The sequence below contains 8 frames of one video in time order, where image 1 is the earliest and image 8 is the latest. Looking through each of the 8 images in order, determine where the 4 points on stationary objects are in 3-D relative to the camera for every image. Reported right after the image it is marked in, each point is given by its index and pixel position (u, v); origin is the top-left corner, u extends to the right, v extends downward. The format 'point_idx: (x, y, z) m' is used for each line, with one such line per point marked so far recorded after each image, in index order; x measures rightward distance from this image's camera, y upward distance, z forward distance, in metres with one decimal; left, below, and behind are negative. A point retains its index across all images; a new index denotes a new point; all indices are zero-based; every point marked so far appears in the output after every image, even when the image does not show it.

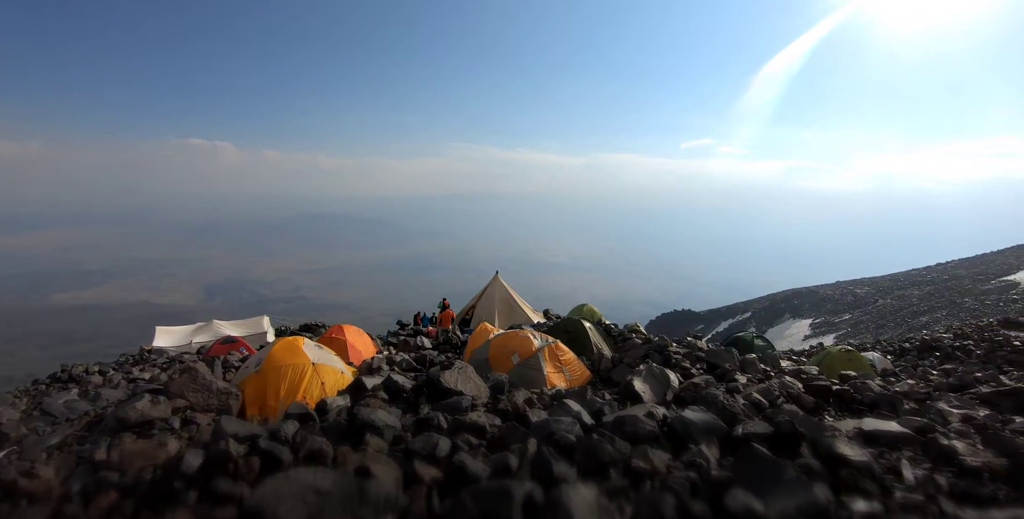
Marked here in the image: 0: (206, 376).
0: (-4.3, -1.6, +7.1) m
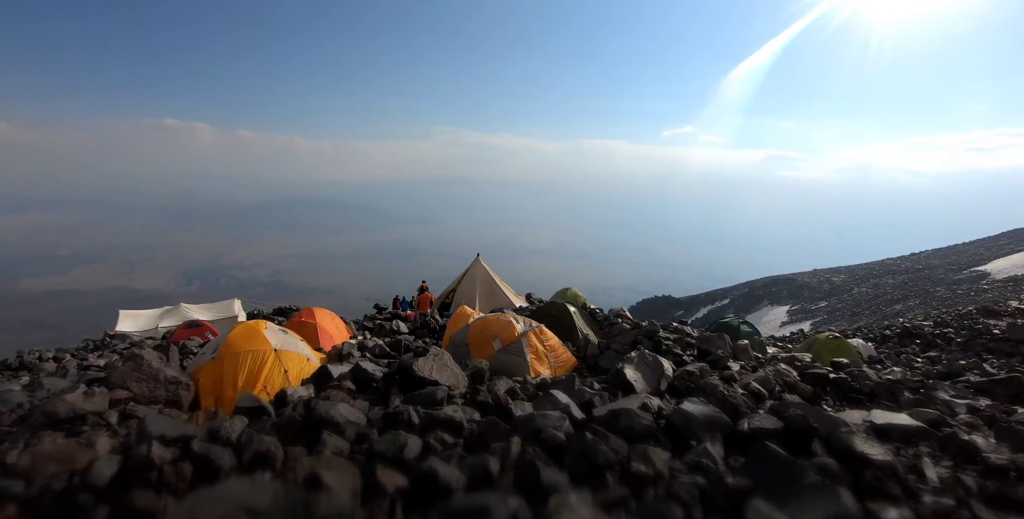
0: (-4.5, -1.3, +6.3) m
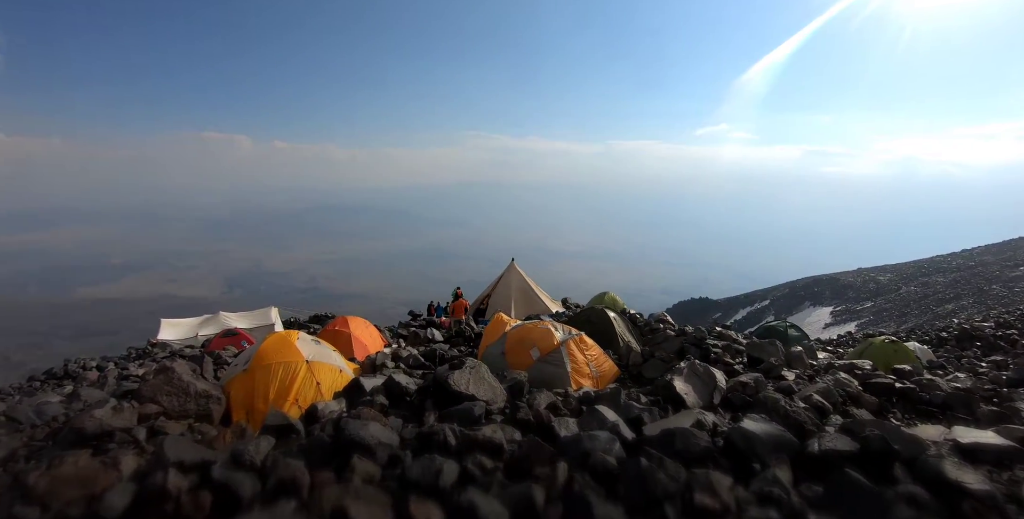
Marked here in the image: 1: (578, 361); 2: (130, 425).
0: (-4.0, -1.4, +6.2) m
1: (+1.2, -1.8, +9.0) m
2: (-3.9, -1.7, +5.2) m
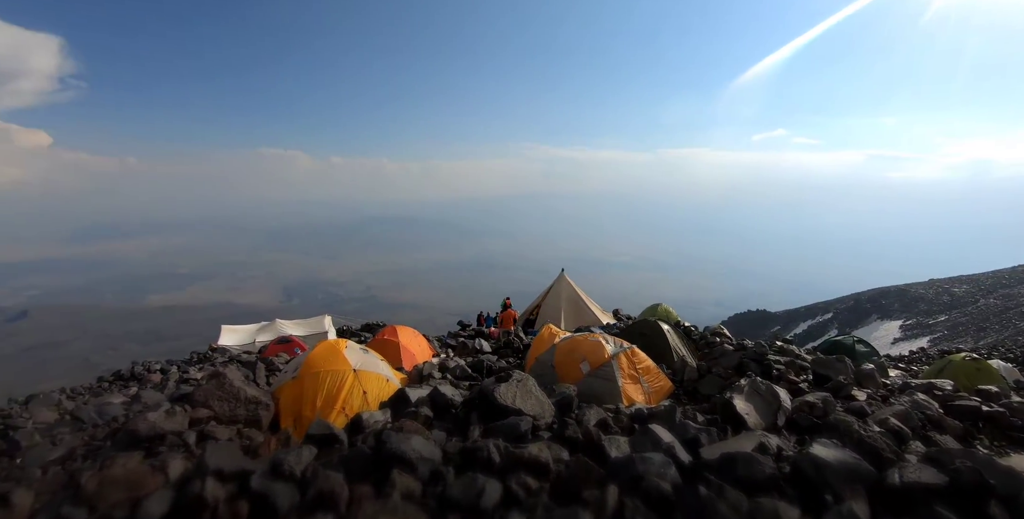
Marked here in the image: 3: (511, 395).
0: (-3.4, -1.5, +6.3) m
1: (+2.0, -2.0, +8.6) m
2: (-3.5, -1.8, +5.3) m
3: (0.0, -1.6, +6.0) m
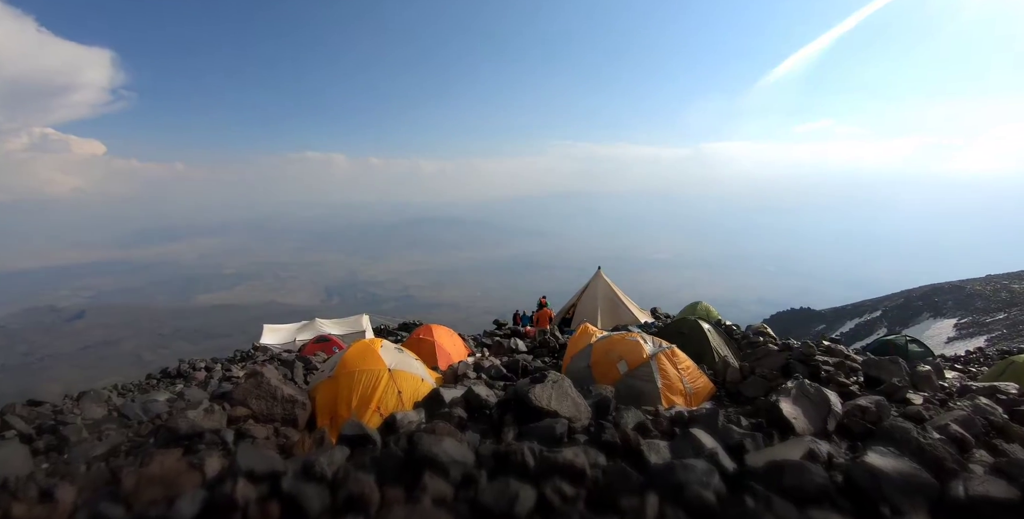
0: (-3.0, -1.5, +6.3) m
1: (+2.5, -1.9, +8.3) m
2: (-3.1, -1.8, +5.4) m
3: (+0.4, -1.6, +5.8) m
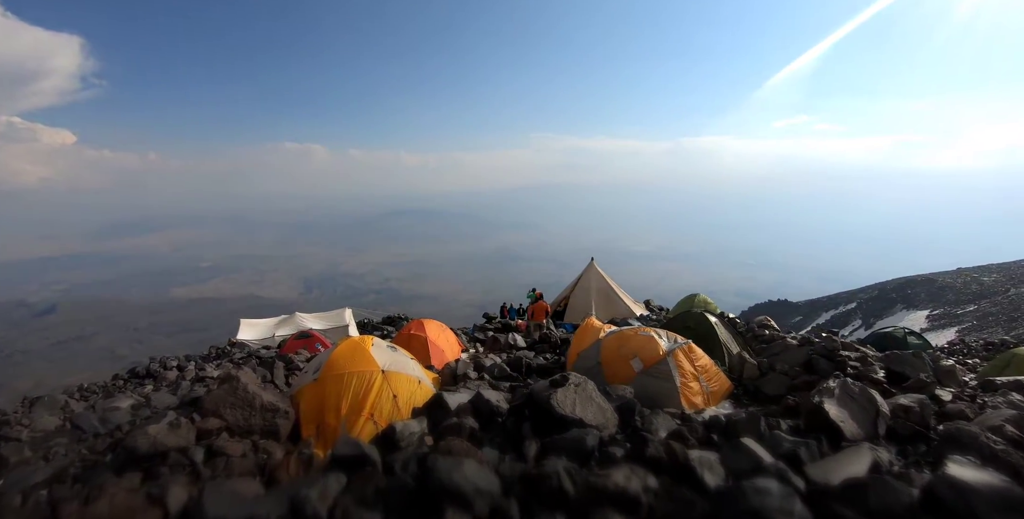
0: (-2.8, -1.4, +5.5) m
1: (+2.6, -1.7, +7.6) m
2: (-2.9, -1.6, +4.5) m
3: (+0.6, -1.4, +5.0) m
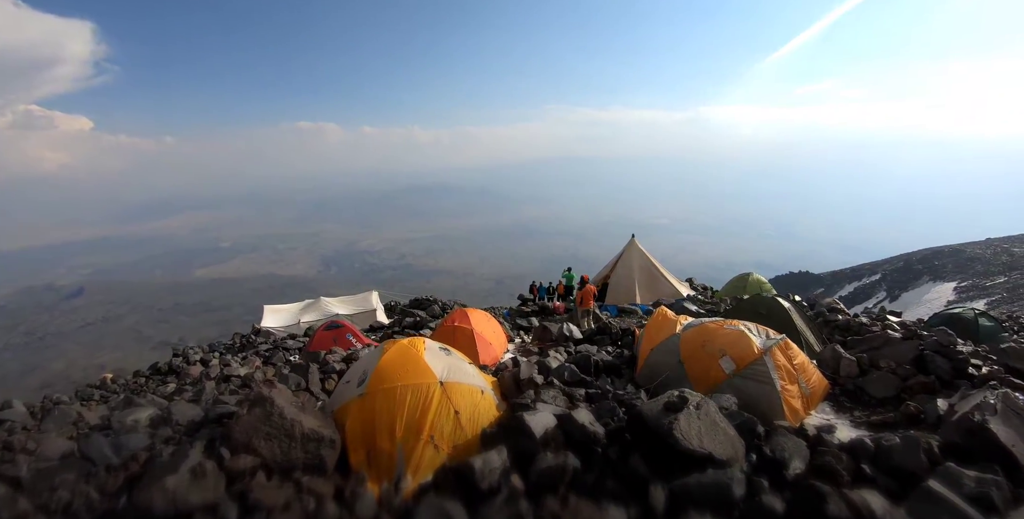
0: (-2.0, -1.3, +4.5) m
1: (+3.6, -1.5, +6.5) m
2: (-2.1, -1.6, +3.5) m
3: (+1.4, -1.4, +3.9) m
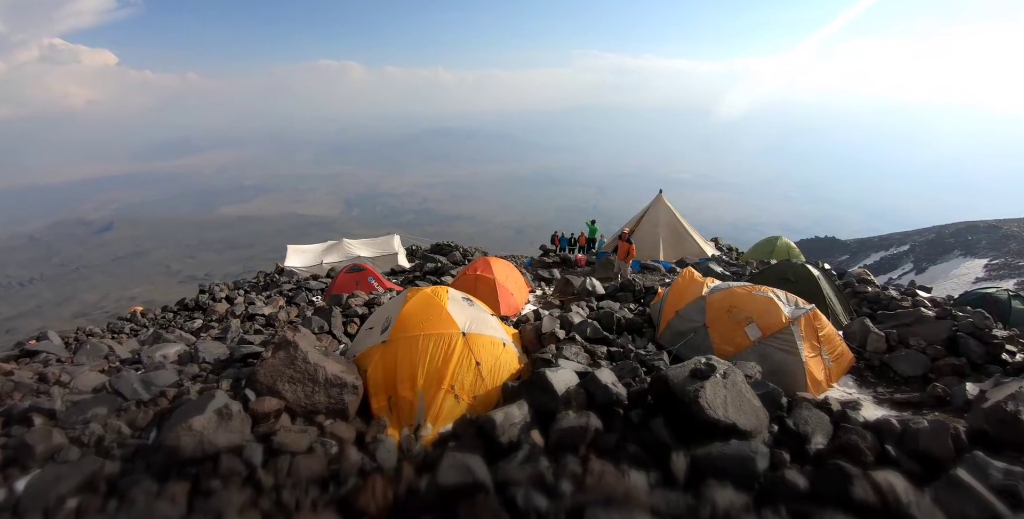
0: (-1.8, -0.8, +4.5) m
1: (+3.8, -1.1, +6.3) m
2: (-1.9, -1.3, +3.6) m
3: (+1.6, -1.1, +3.9) m
